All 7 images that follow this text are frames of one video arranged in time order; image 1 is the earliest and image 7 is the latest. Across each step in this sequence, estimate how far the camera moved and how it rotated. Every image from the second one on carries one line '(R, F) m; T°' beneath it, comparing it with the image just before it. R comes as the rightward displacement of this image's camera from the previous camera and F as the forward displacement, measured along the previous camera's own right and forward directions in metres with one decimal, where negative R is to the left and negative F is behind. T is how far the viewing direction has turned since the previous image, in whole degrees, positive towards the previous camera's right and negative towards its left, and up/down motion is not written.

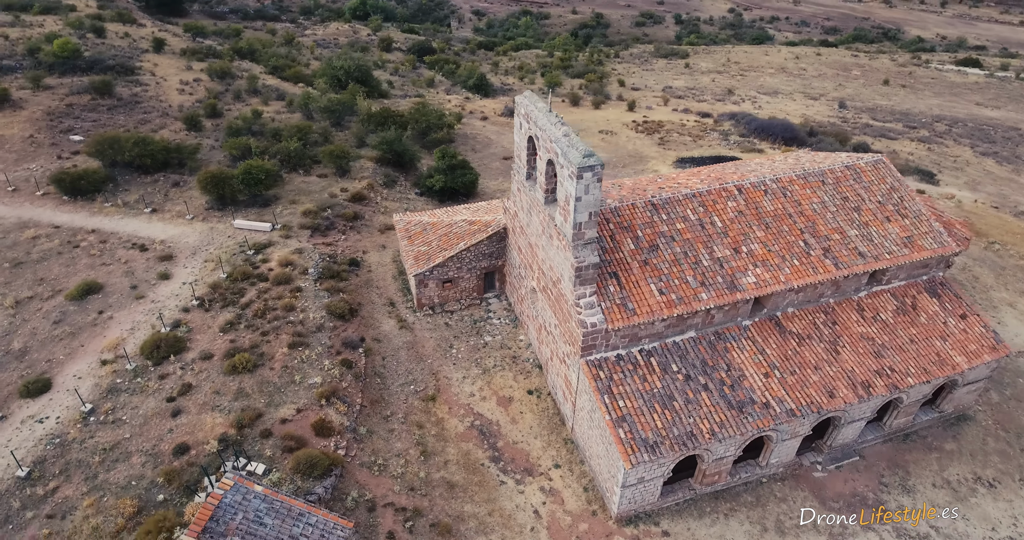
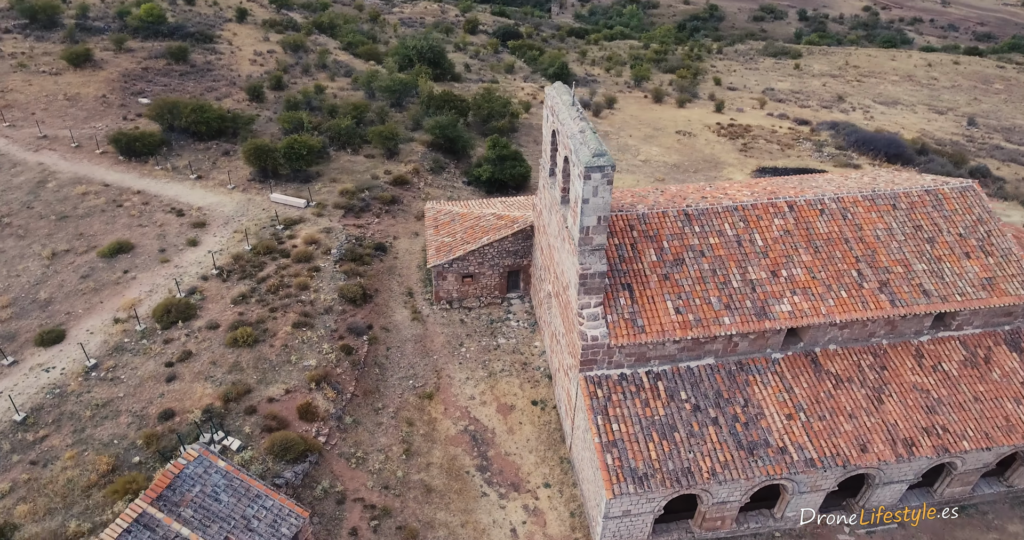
(+4.0, +1.4) m; -11°
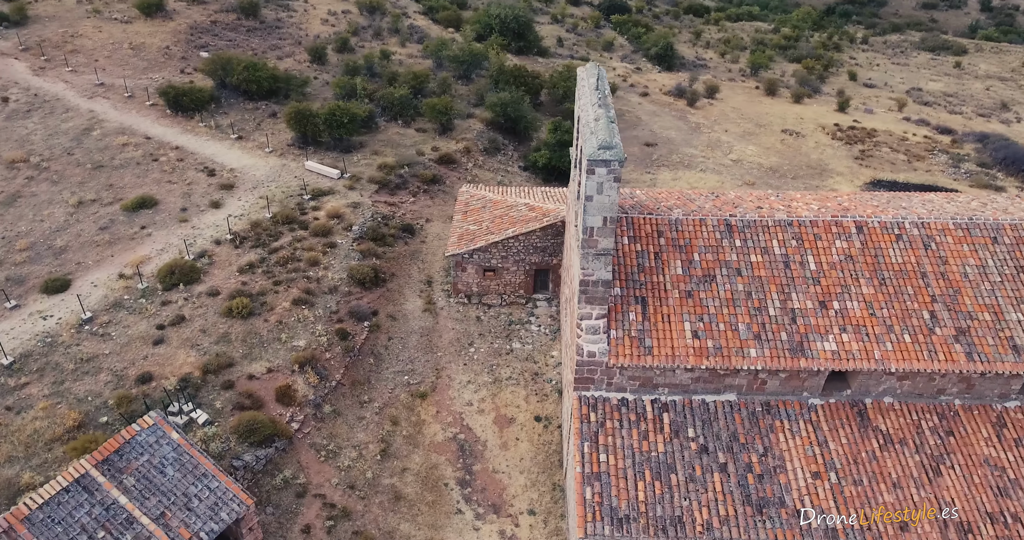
(+3.7, +2.6) m; -11°
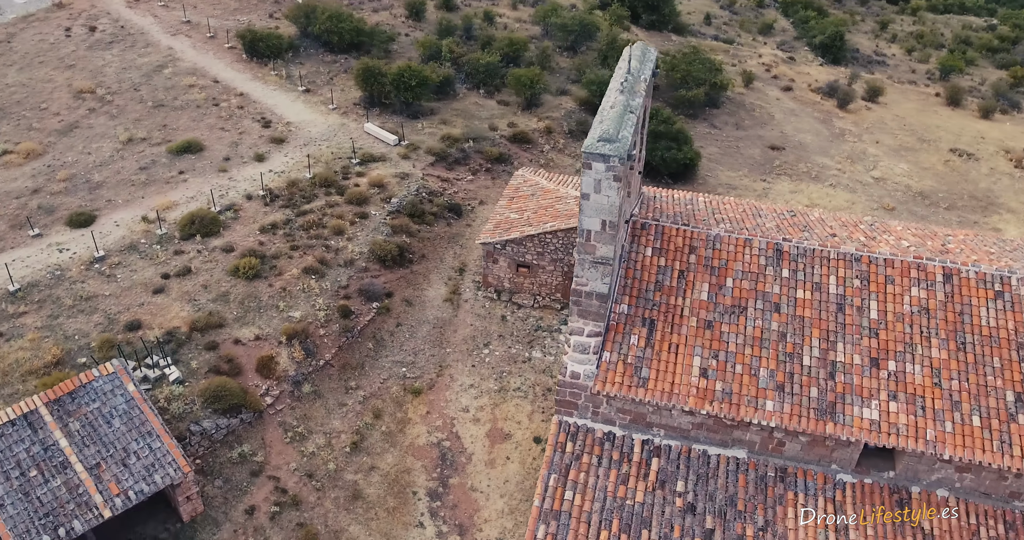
(+3.6, +2.9) m; -12°
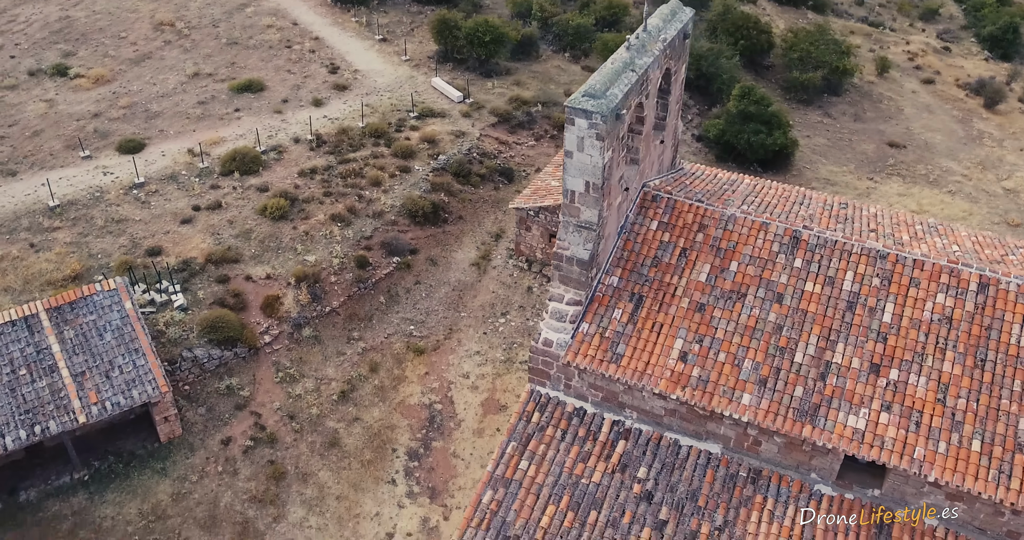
(+2.4, +1.0) m; -9°
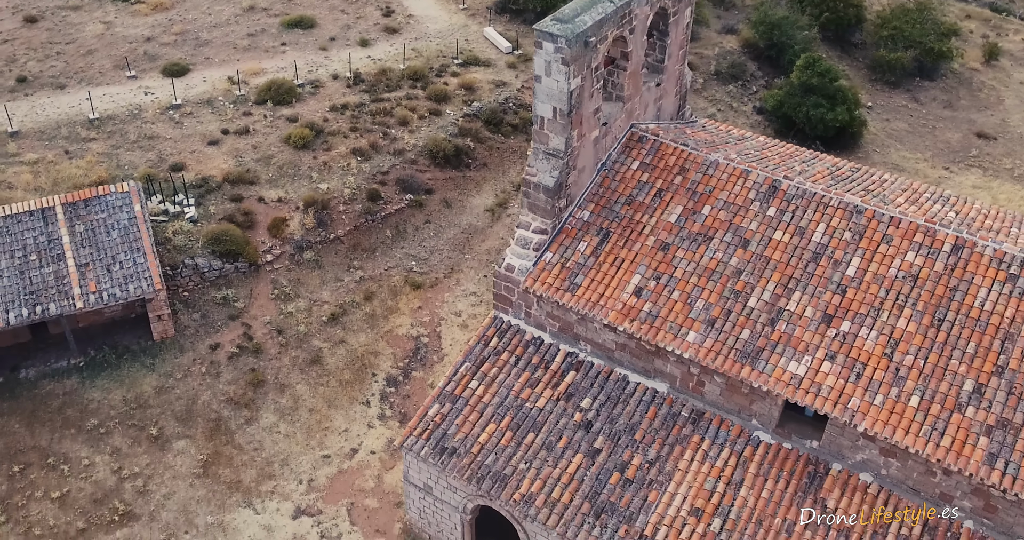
(+1.9, -0.1) m; -6°
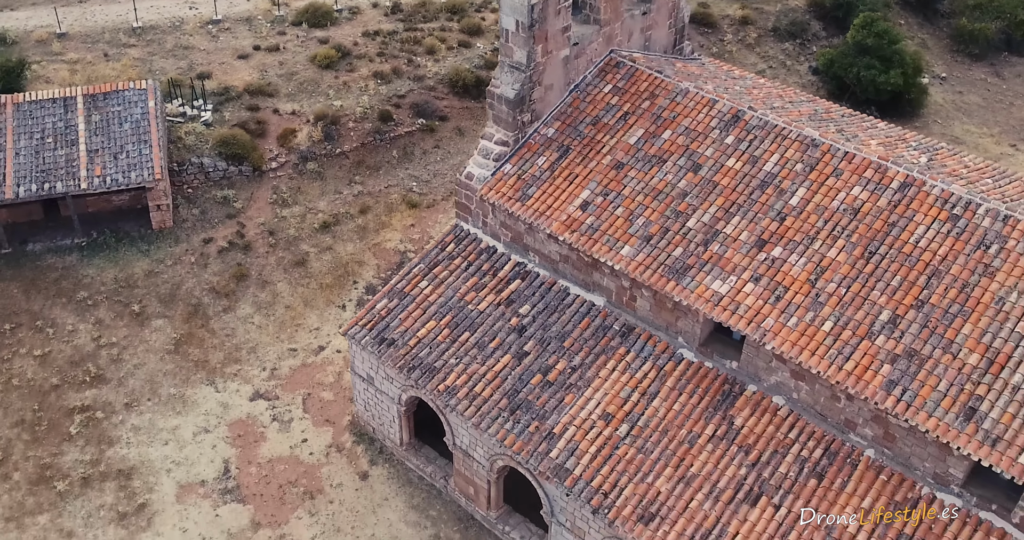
(+2.1, -0.2) m; -5°
